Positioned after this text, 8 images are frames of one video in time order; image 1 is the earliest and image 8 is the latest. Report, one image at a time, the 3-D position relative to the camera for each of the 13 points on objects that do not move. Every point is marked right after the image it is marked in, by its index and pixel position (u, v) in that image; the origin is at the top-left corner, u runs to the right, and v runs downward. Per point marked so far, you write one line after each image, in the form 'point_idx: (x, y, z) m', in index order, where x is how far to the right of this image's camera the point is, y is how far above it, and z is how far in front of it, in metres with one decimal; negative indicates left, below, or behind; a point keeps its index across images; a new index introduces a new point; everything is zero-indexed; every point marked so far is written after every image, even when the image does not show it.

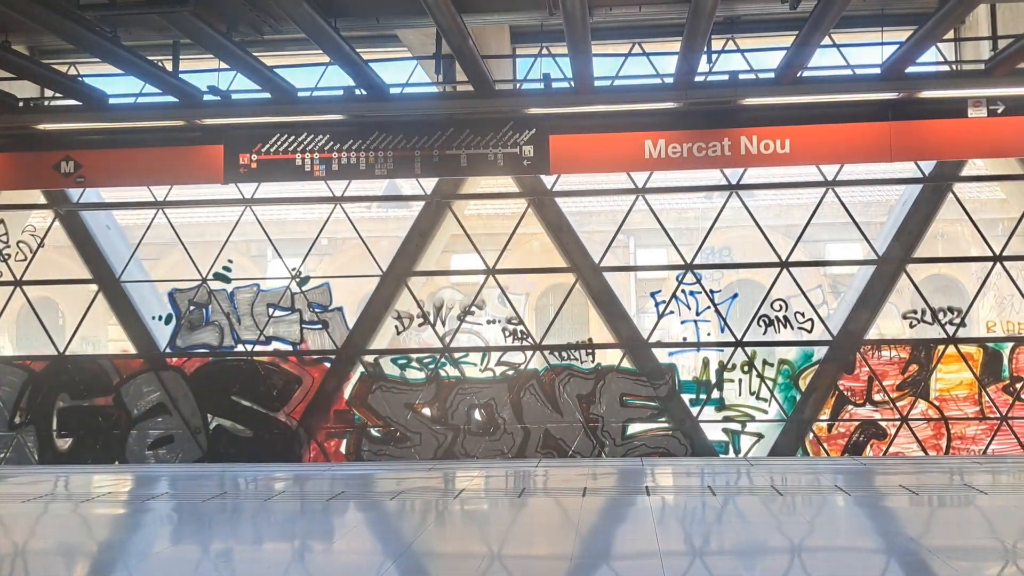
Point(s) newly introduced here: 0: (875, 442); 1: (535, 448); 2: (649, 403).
0: (+2.8, -1.2, +8.3) m
1: (+0.2, -1.3, +8.5) m
2: (+1.1, -0.9, +8.5) m
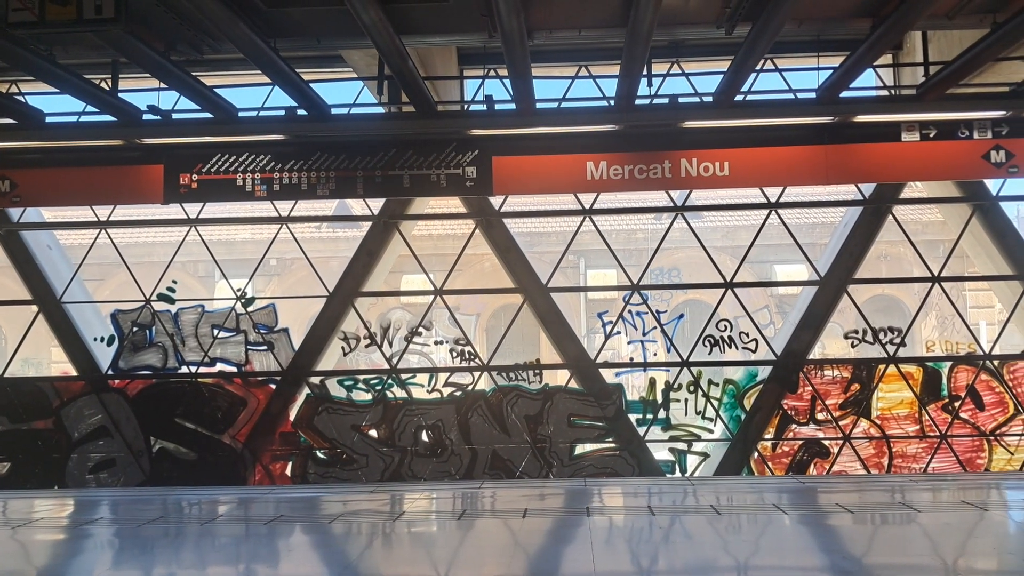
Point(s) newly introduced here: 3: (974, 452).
0: (+2.4, -1.3, +8.4) m
1: (-0.2, -1.4, +8.5) m
2: (+0.7, -1.1, +8.5) m
3: (+3.6, -1.3, +8.4) m
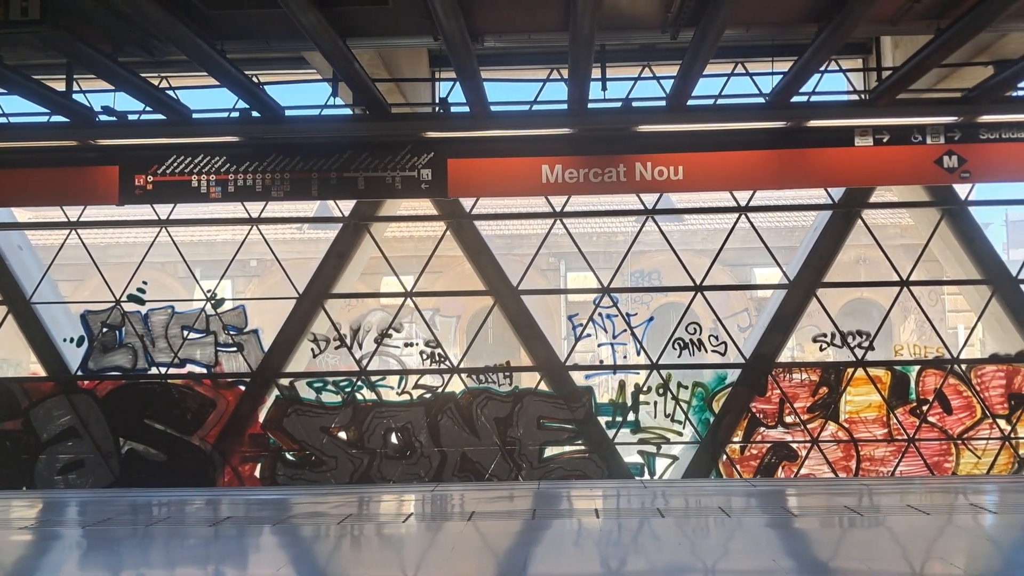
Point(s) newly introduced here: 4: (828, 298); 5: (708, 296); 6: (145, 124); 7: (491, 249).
0: (+2.1, -1.4, +8.4) m
1: (-0.5, -1.4, +8.5) m
2: (+0.4, -1.1, +8.5) m
3: (+3.3, -1.3, +8.4) m
4: (+2.5, -0.1, +8.5) m
5: (+1.6, -0.1, +8.6) m
6: (-1.7, +0.7, +4.9) m
7: (-0.2, +0.3, +8.6) m
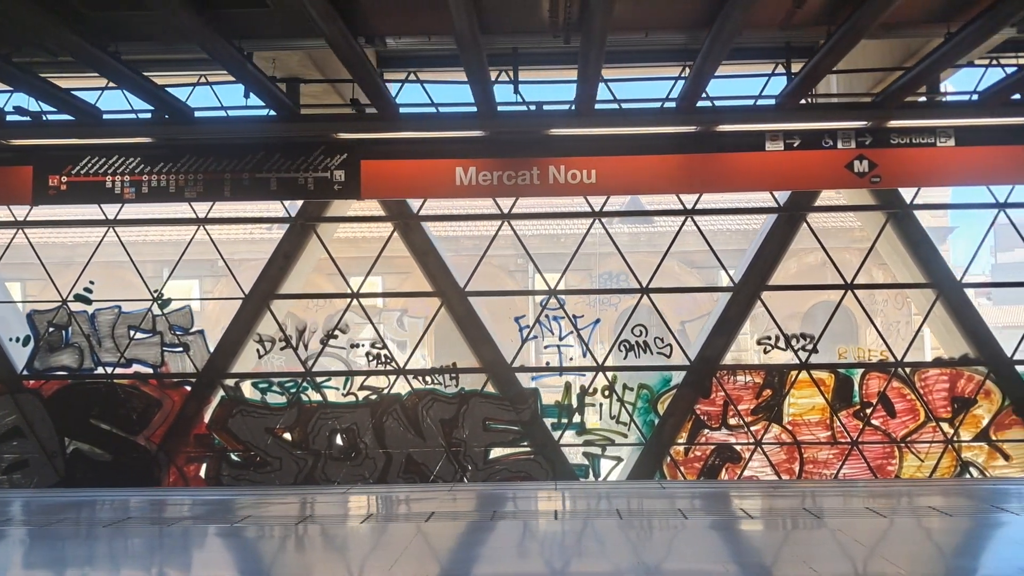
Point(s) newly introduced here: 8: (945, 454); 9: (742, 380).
0: (+1.7, -1.4, +8.5) m
1: (-0.9, -1.4, +8.5) m
2: (0.0, -1.1, +8.5) m
3: (+2.9, -1.3, +8.4) m
4: (+2.0, -0.1, +8.5) m
5: (+1.1, -0.1, +8.6) m
6: (-2.1, +0.7, +4.9) m
7: (-0.6, +0.3, +8.6) m
8: (+3.4, -1.3, +8.4) m
9: (+1.8, -0.7, +8.5) m
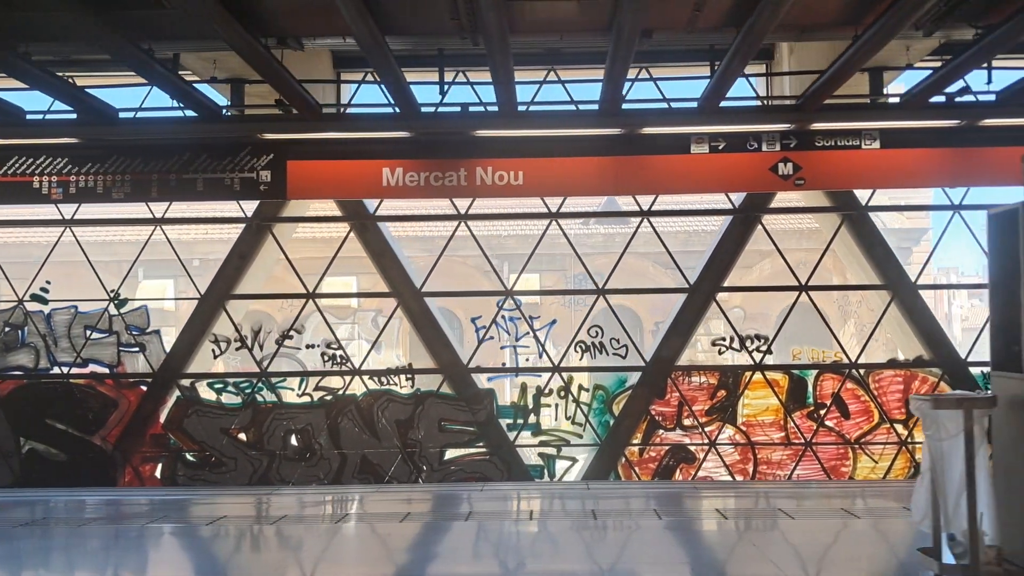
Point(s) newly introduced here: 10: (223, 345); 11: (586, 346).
0: (+1.3, -1.4, +8.5) m
1: (-1.3, -1.5, +8.5) m
2: (-0.4, -1.1, +8.5) m
3: (+2.5, -1.3, +8.4) m
4: (+1.7, -0.1, +8.6) m
5: (+0.8, -0.1, +8.6) m
6: (-2.4, +0.7, +4.9) m
7: (-0.9, +0.3, +8.6) m
8: (+3.0, -1.3, +8.4) m
9: (+1.5, -0.7, +8.5) m
10: (-2.3, -0.5, +8.7) m
11: (+0.6, -0.5, +8.6) m
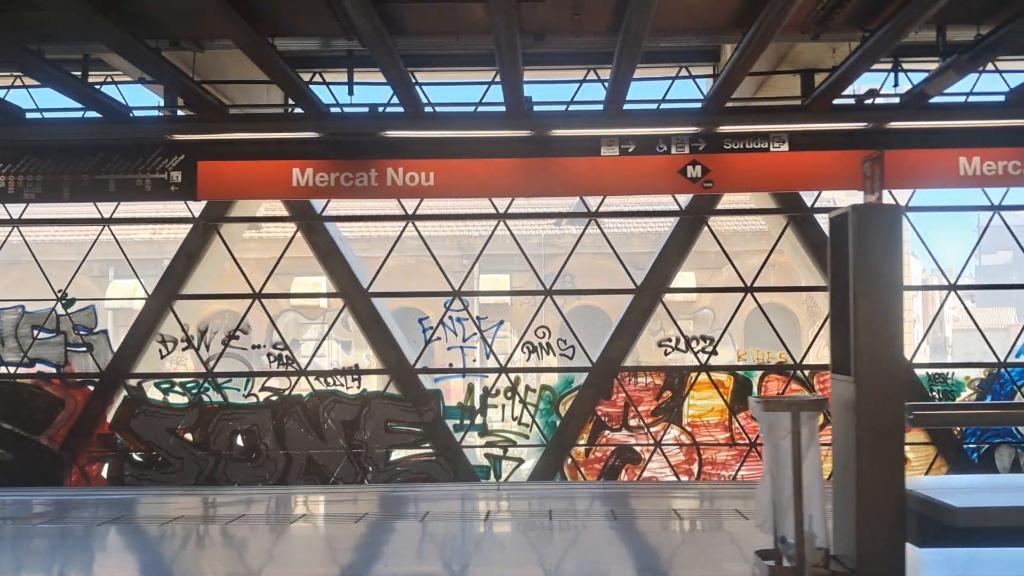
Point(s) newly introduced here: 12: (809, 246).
0: (+0.9, -1.4, +8.5) m
1: (-1.7, -1.5, +8.5) m
2: (-0.8, -1.1, +8.5) m
3: (+2.1, -1.3, +8.4) m
4: (+1.3, -0.1, +8.6) m
5: (+0.4, -0.1, +8.6) m
6: (-2.8, +0.7, +4.9) m
7: (-1.4, +0.3, +8.6) m
8: (+2.6, -1.3, +8.4) m
9: (+1.0, -0.7, +8.5) m
10: (-2.7, -0.5, +8.7) m
11: (+0.2, -0.5, +8.6) m
12: (+2.3, +0.3, +8.5) m
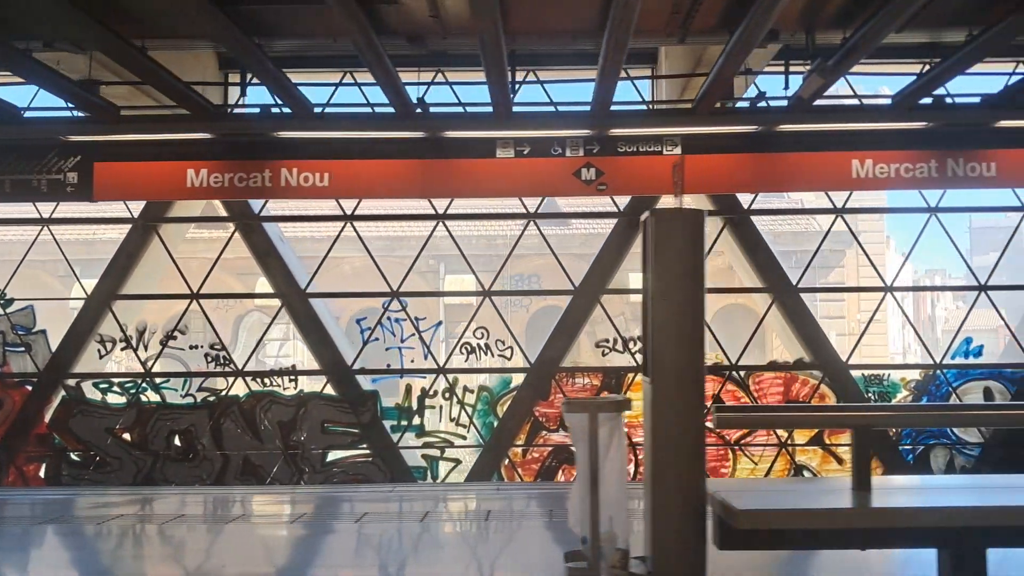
0: (+0.4, -1.4, +8.5) m
1: (-2.2, -1.5, +8.5) m
2: (-1.3, -1.1, +8.5) m
3: (+1.6, -1.4, +8.5) m
4: (+0.8, -0.1, +8.6) m
5: (-0.1, -0.1, +8.6) m
6: (-3.3, +0.7, +4.9) m
7: (-1.8, +0.3, +8.6) m
8: (+2.1, -1.3, +8.5) m
9: (+0.5, -0.7, +8.6) m
10: (-3.2, -0.5, +8.7) m
11: (-0.3, -0.5, +8.6) m
12: (+1.8, +0.3, +8.5) m
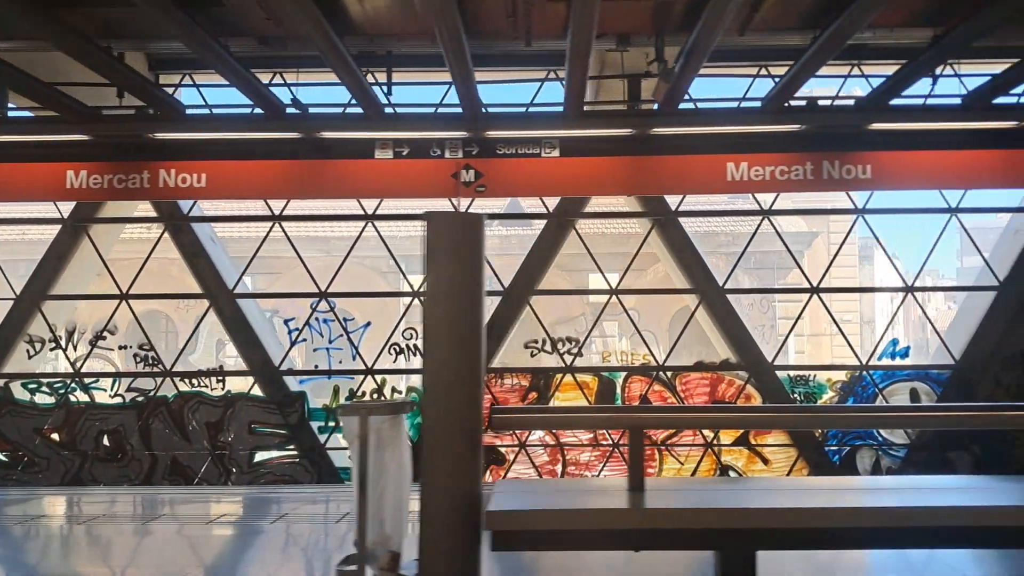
0: (-0.1, -1.4, +8.5) m
1: (-2.8, -1.5, +8.5) m
2: (-1.8, -1.1, +8.5) m
3: (+1.0, -1.4, +8.5) m
4: (+0.2, -0.1, +8.6) m
5: (-0.7, -0.1, +8.7) m
6: (-3.8, +0.7, +4.9) m
7: (-2.4, +0.3, +8.6) m
8: (+1.5, -1.3, +8.5) m
9: (0.0, -0.8, +8.6) m
10: (-3.8, -0.5, +8.7) m
11: (-0.9, -0.5, +8.6) m
12: (+1.3, +0.3, +8.5) m
